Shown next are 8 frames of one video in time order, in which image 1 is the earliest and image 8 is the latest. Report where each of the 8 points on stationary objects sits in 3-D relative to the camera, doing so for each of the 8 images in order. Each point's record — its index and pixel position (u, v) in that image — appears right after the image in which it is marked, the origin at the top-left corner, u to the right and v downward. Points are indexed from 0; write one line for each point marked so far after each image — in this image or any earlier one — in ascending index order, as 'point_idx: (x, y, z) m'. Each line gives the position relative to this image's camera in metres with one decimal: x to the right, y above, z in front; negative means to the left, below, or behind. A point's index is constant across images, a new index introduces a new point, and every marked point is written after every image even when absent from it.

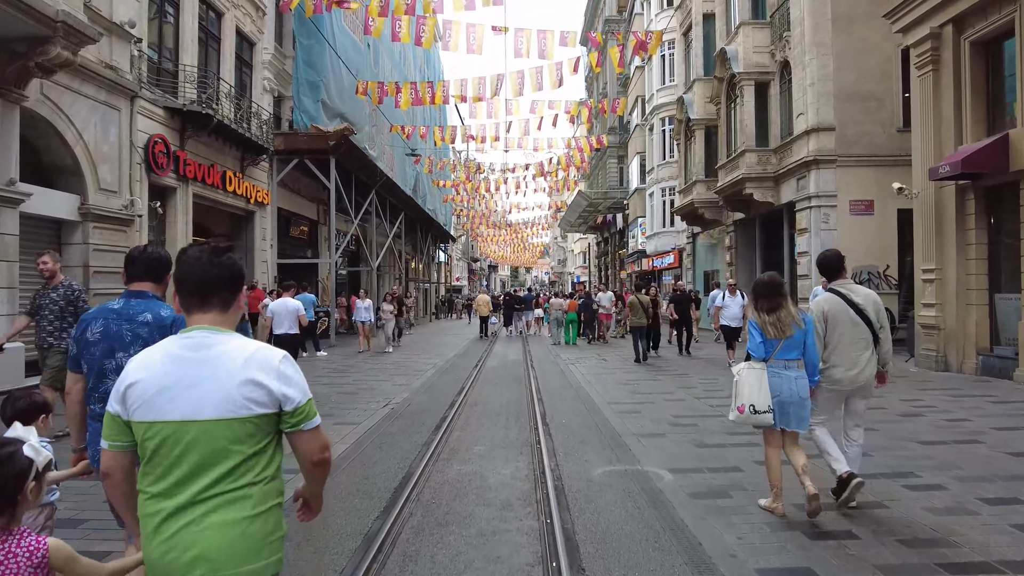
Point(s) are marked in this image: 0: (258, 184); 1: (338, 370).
0: (-6.8, +2.8, +17.9) m
1: (-3.3, -1.5, +12.6) m
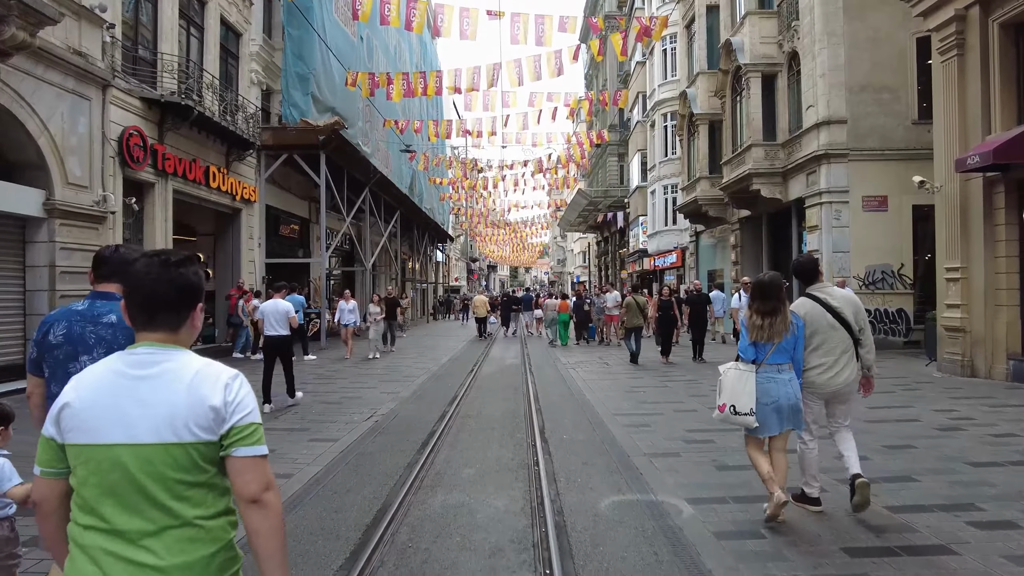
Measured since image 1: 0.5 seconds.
0: (-6.8, +2.7, +17.2) m
1: (-3.3, -1.5, +11.9) m
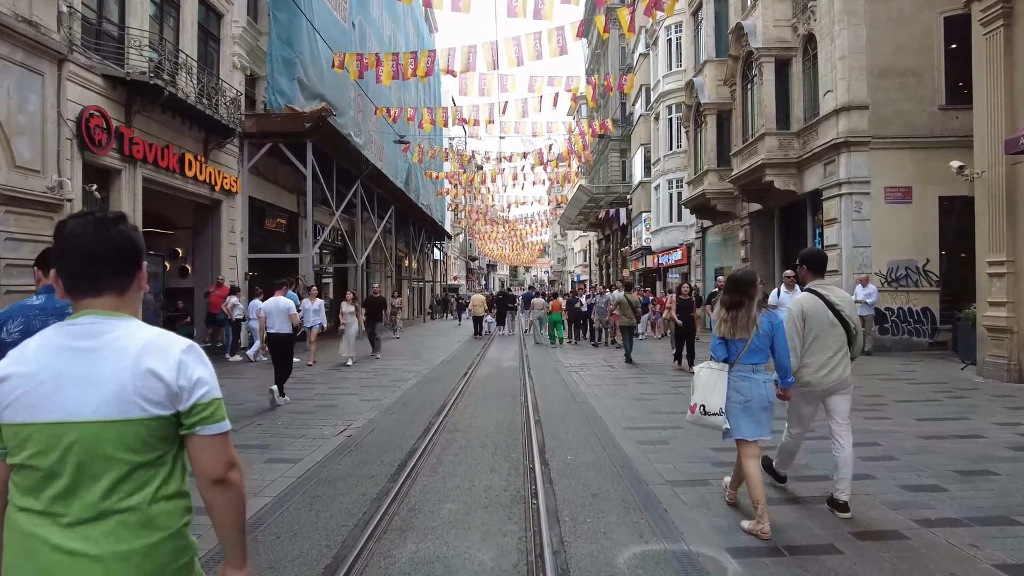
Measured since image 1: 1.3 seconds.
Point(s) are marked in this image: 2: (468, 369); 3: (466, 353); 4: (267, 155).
0: (-6.9, +2.8, +16.1) m
1: (-3.4, -1.5, +10.8) m
2: (-0.8, -1.5, +12.6) m
3: (-1.1, -1.7, +17.4) m
4: (-6.7, +3.7, +18.3) m
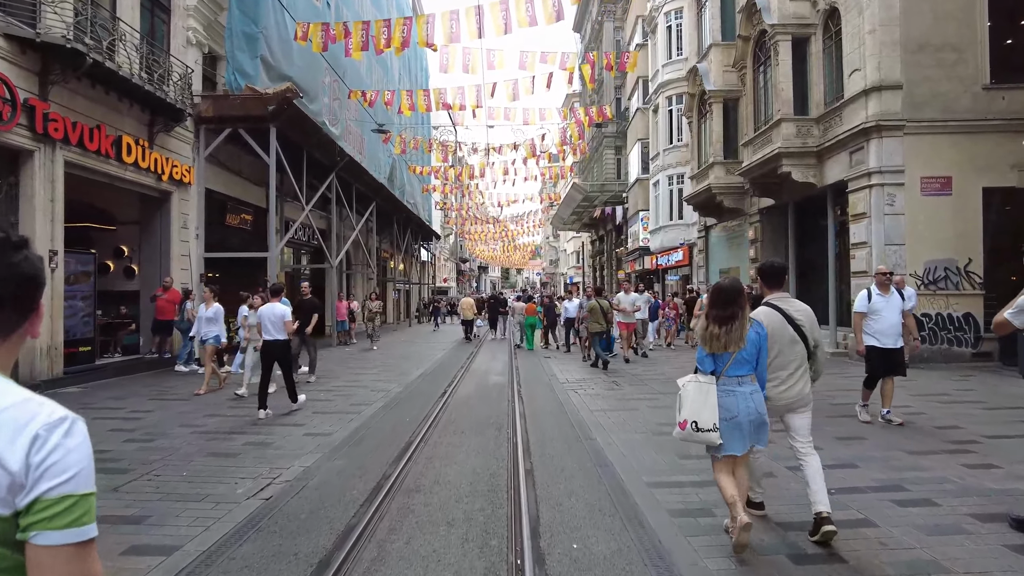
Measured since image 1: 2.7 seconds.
0: (-7.1, +2.8, +14.3) m
1: (-3.6, -1.5, +9.0) m
2: (-1.0, -1.6, +10.8) m
3: (-1.4, -1.7, +15.6) m
4: (-7.0, +3.6, +16.4) m
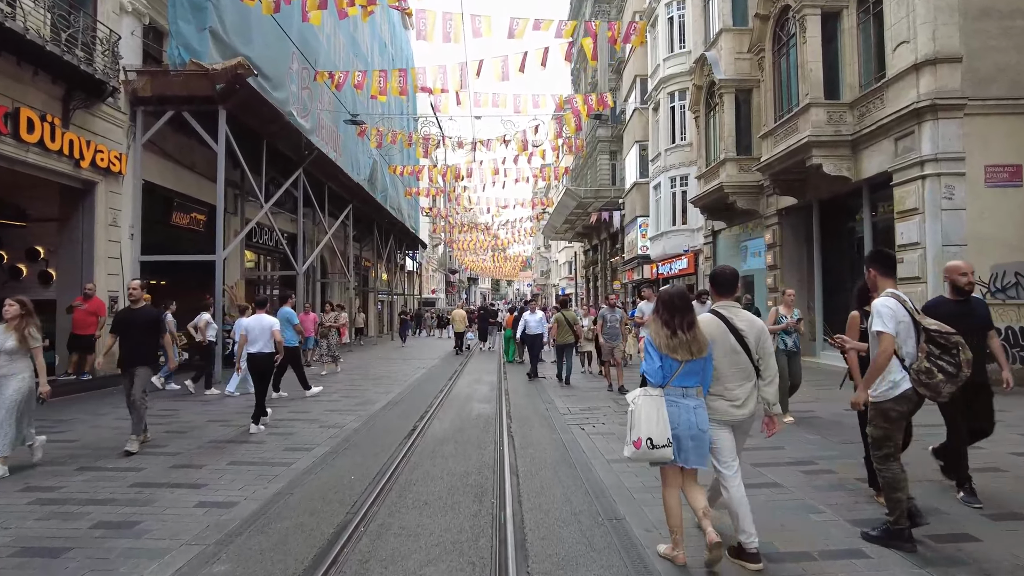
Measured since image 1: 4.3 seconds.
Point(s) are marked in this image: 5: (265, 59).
0: (-7.3, +2.6, +12.1) m
1: (-3.7, -1.6, +6.8) m
2: (-1.2, -1.7, +8.6) m
3: (-1.6, -1.9, +13.4) m
4: (-7.2, +3.4, +14.2) m
5: (-5.9, +5.5, +16.1) m
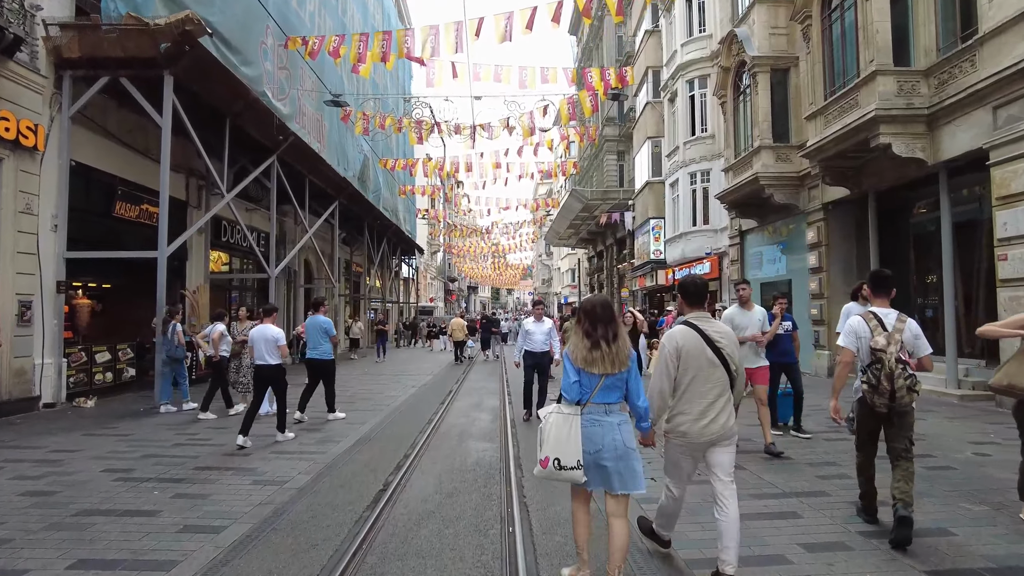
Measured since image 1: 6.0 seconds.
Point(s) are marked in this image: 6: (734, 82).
0: (-7.2, +2.6, +9.7) m
1: (-3.6, -1.6, +4.4) m
2: (-1.1, -1.7, +6.2) m
3: (-1.5, -2.0, +11.0) m
4: (-7.1, +3.3, +11.9) m
5: (-5.8, +5.4, +13.8) m
6: (+6.0, +5.6, +18.2) m
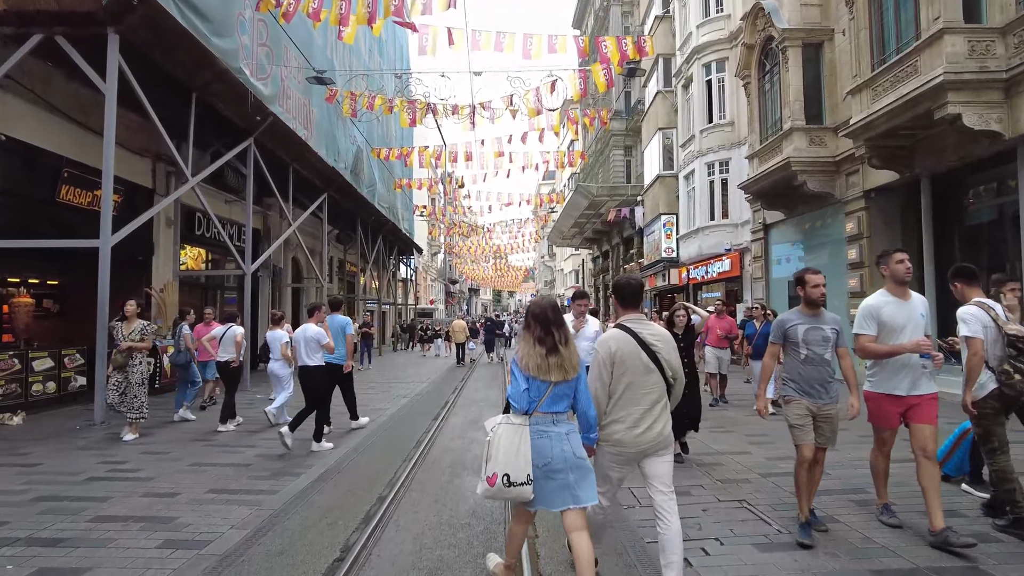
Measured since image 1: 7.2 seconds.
0: (-7.2, +2.6, +8.1) m
1: (-3.5, -1.5, +2.8) m
2: (-1.0, -1.6, +4.6) m
3: (-1.4, -1.9, +9.4) m
4: (-7.0, +3.4, +10.3) m
5: (-5.8, +5.4, +12.2) m
6: (+6.1, +5.7, +16.5) m
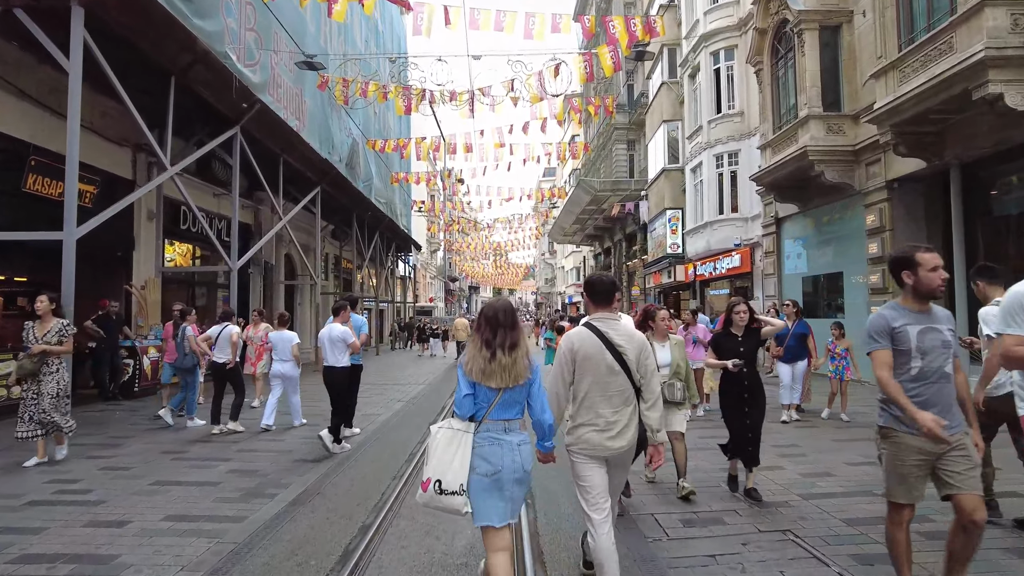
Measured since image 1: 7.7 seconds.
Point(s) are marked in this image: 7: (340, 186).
0: (-7.1, +2.7, +7.3) m
1: (-3.5, -1.4, +2.0) m
2: (-1.0, -1.6, +3.8) m
3: (-1.4, -1.9, +8.6) m
4: (-7.0, +3.4, +9.5) m
5: (-5.7, +5.5, +11.4) m
6: (+6.1, +5.7, +15.7) m
7: (-5.1, +3.0, +19.7) m
